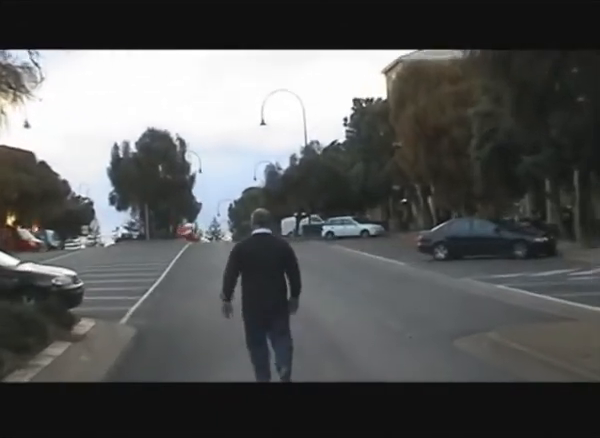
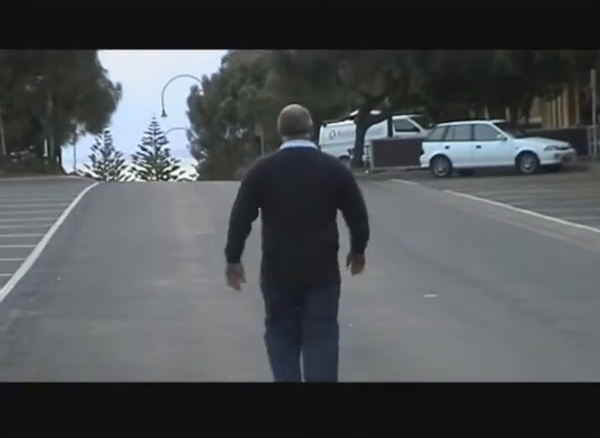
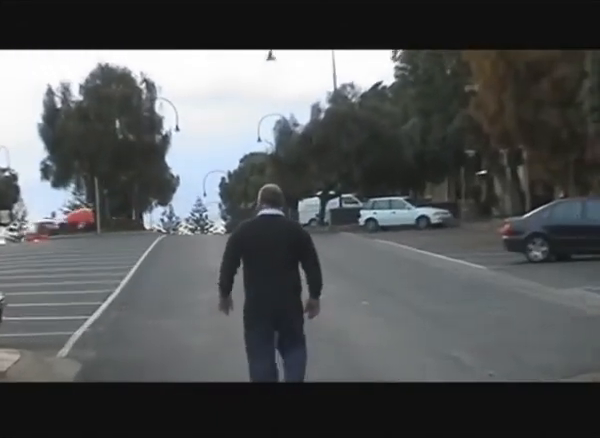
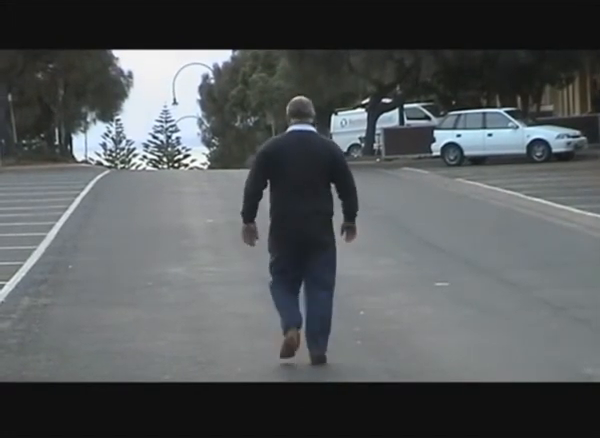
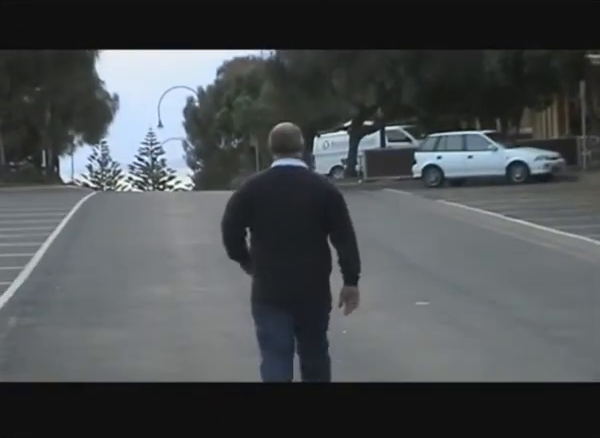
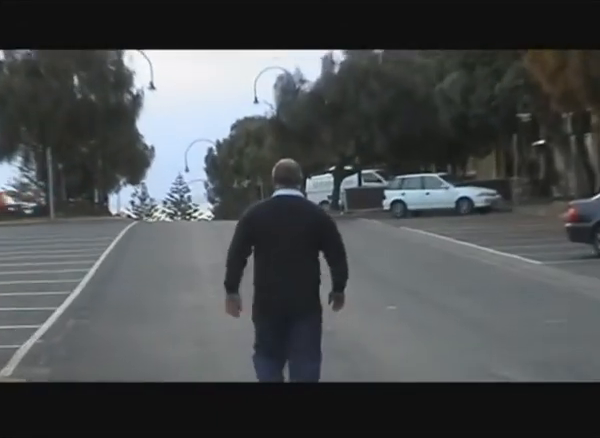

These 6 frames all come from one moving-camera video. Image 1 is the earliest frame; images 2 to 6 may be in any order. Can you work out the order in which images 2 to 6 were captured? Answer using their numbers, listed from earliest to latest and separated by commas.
3, 6, 5, 2, 4
